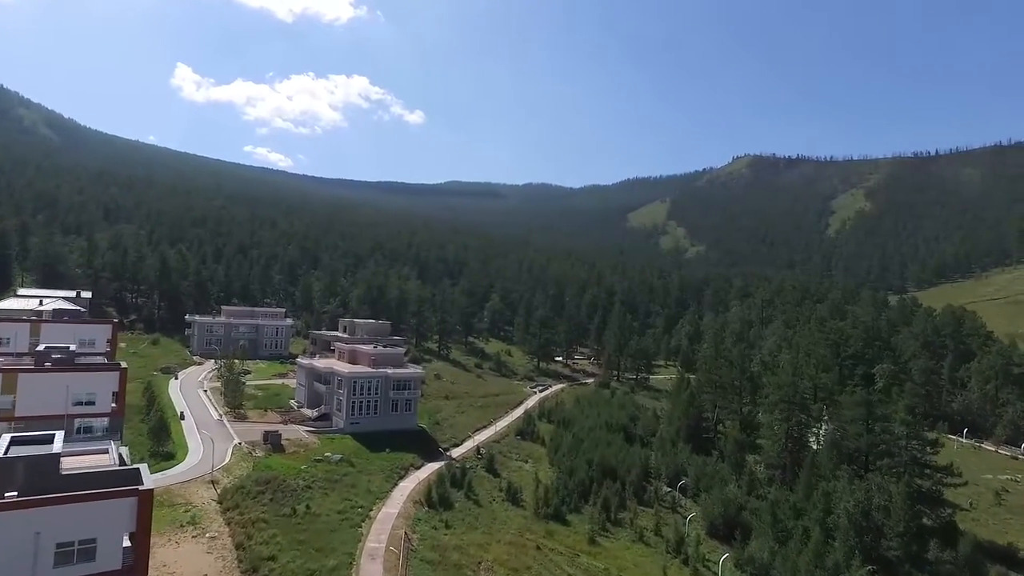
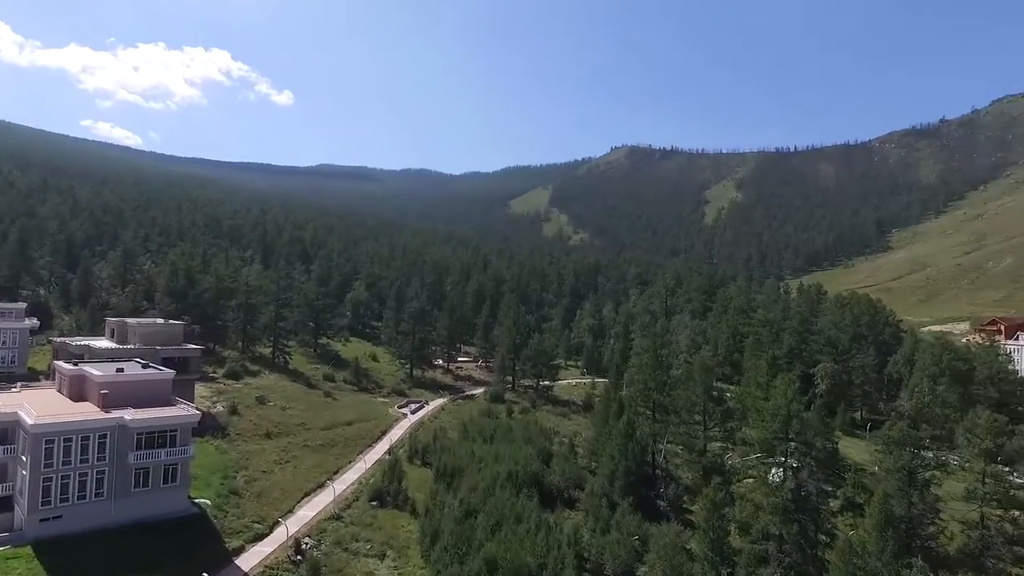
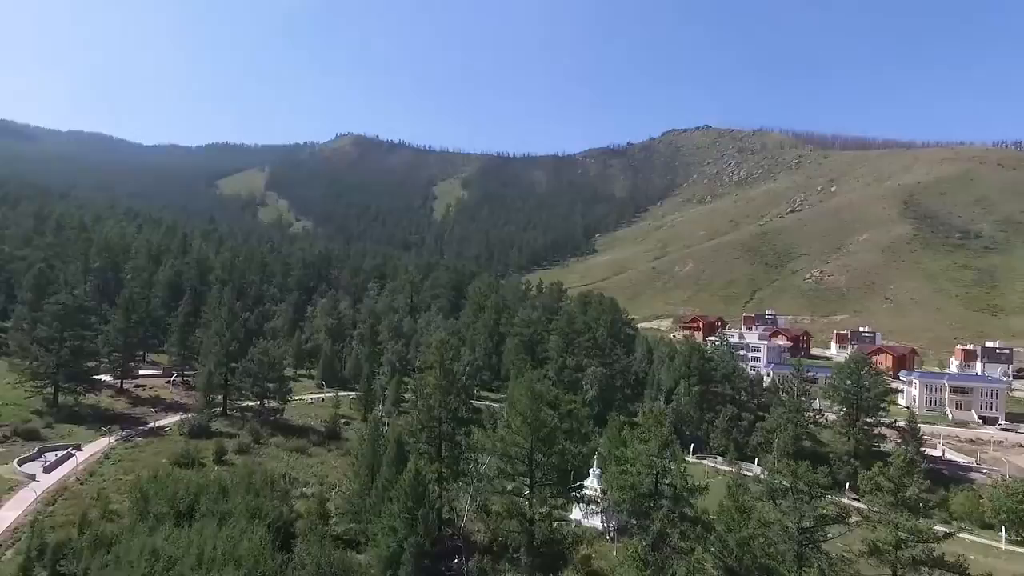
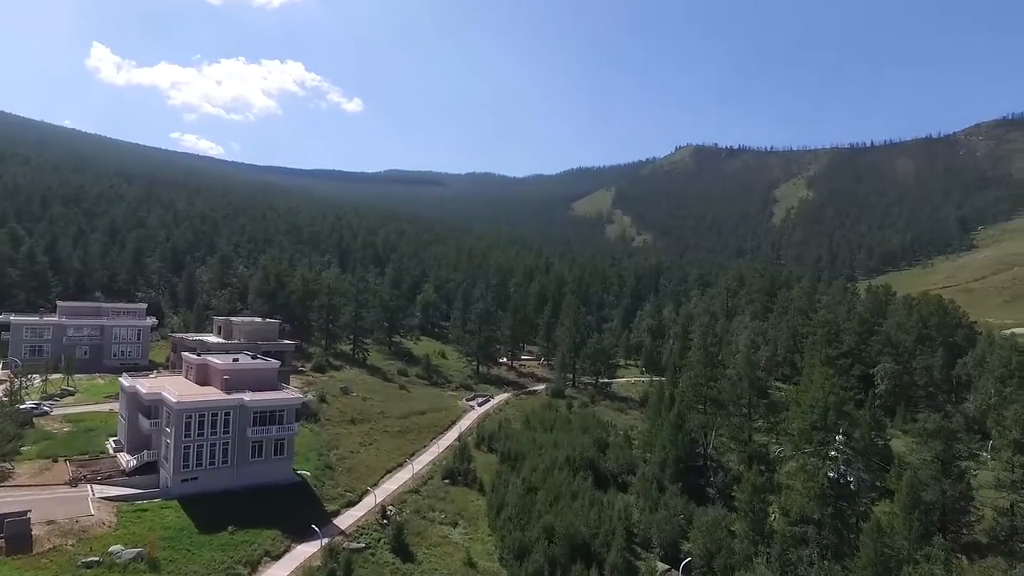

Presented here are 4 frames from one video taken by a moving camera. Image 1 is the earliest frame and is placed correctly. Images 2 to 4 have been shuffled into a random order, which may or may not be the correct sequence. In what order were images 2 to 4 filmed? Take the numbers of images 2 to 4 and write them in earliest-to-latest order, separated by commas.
4, 2, 3
